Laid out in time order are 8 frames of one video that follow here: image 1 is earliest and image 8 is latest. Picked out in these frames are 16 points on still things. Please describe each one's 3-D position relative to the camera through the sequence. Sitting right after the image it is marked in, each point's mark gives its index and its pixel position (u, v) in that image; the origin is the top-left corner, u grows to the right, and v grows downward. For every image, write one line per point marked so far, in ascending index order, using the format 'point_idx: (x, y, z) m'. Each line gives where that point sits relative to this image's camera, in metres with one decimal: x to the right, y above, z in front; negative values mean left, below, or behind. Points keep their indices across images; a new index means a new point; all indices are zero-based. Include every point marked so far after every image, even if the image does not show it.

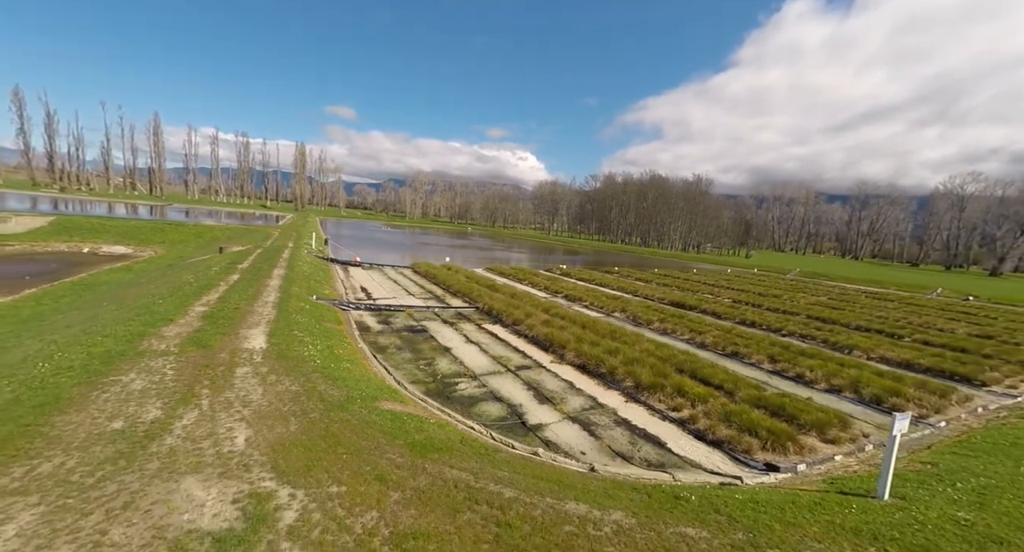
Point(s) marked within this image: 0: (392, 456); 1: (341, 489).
0: (-1.9, -3.0, +7.5) m
1: (-2.4, -2.9, +6.3) m
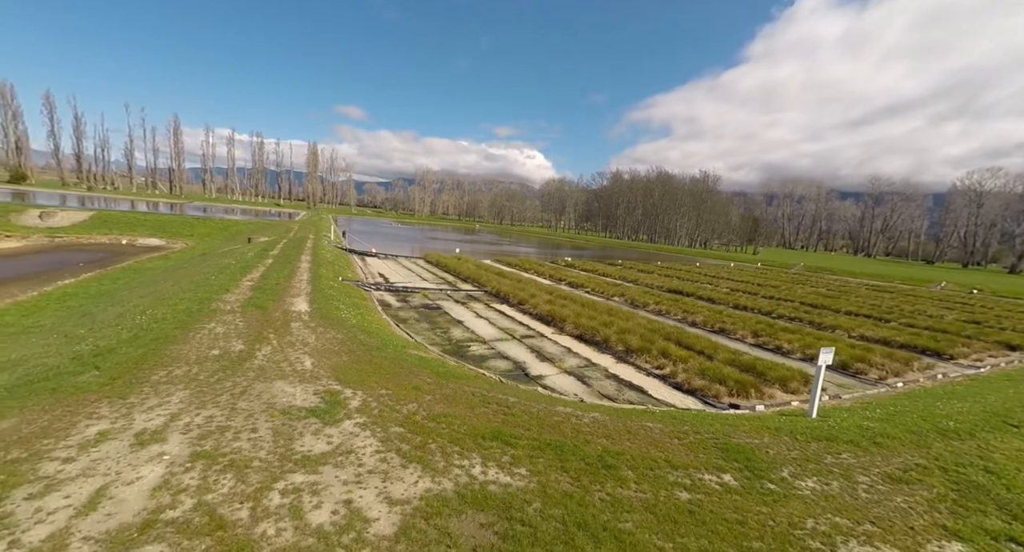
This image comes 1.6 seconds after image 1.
0: (-1.8, -2.2, +9.7) m
1: (-2.3, -2.1, +8.5) m
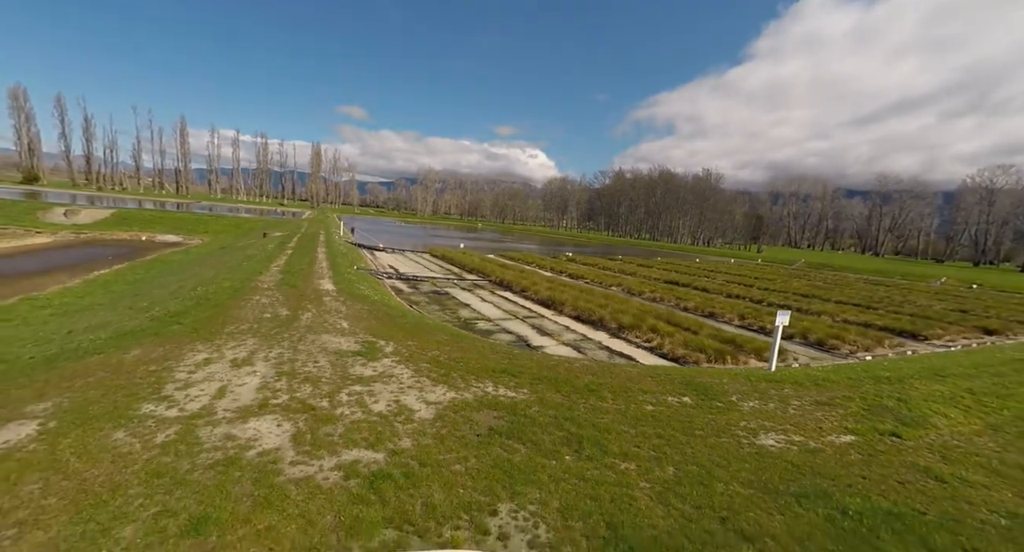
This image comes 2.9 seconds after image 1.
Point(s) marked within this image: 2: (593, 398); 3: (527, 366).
0: (-1.7, -1.5, +11.6) m
1: (-2.2, -1.5, +10.4) m
2: (+1.5, -2.1, +8.0) m
3: (+0.3, -1.8, +9.4) m
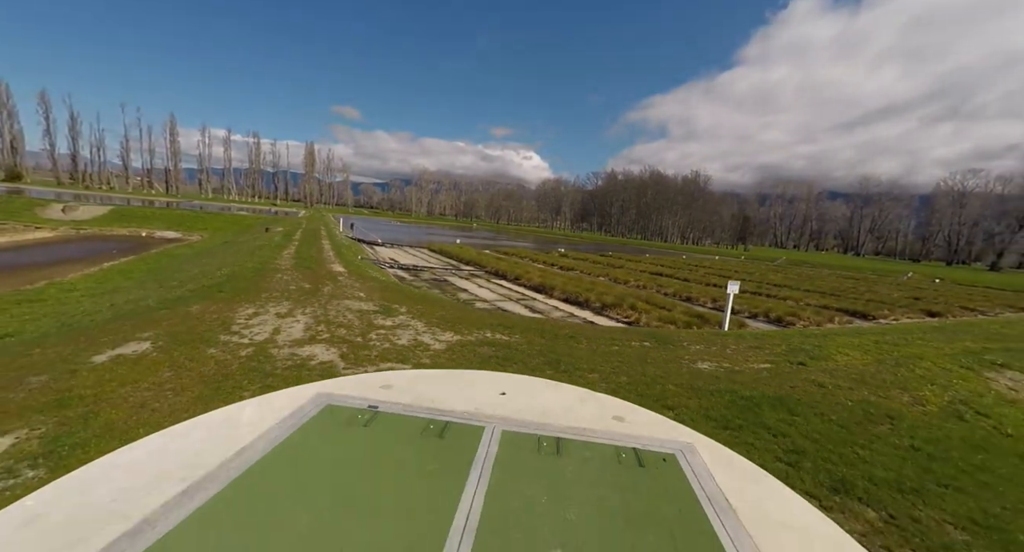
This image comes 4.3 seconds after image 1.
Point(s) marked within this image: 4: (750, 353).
0: (-2.0, -0.8, +13.4) m
1: (-2.5, -0.8, +12.3) m
2: (+1.3, -1.4, +9.9) m
3: (+0.1, -1.2, +11.3) m
4: (+5.2, -1.7, +9.9) m
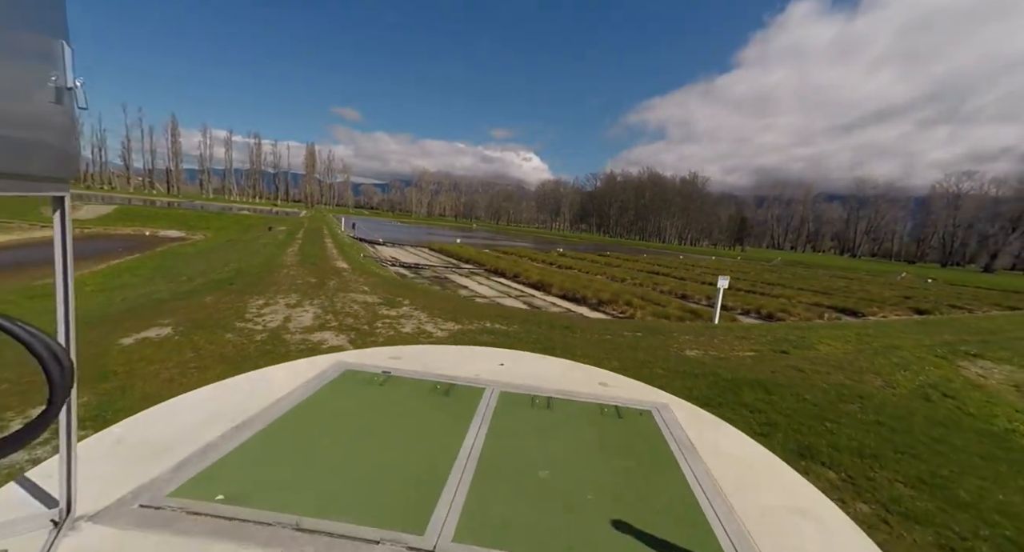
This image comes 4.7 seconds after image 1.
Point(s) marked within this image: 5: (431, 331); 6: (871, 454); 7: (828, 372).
0: (-2.0, -0.7, +13.9) m
1: (-2.5, -0.7, +12.7) m
2: (+1.3, -1.3, +10.4) m
3: (+0.1, -1.0, +11.8) m
4: (+5.2, -1.5, +10.4) m
5: (-1.7, -1.1, +9.2) m
6: (+4.1, -2.0, +5.1) m
7: (+5.7, -1.7, +8.2) m
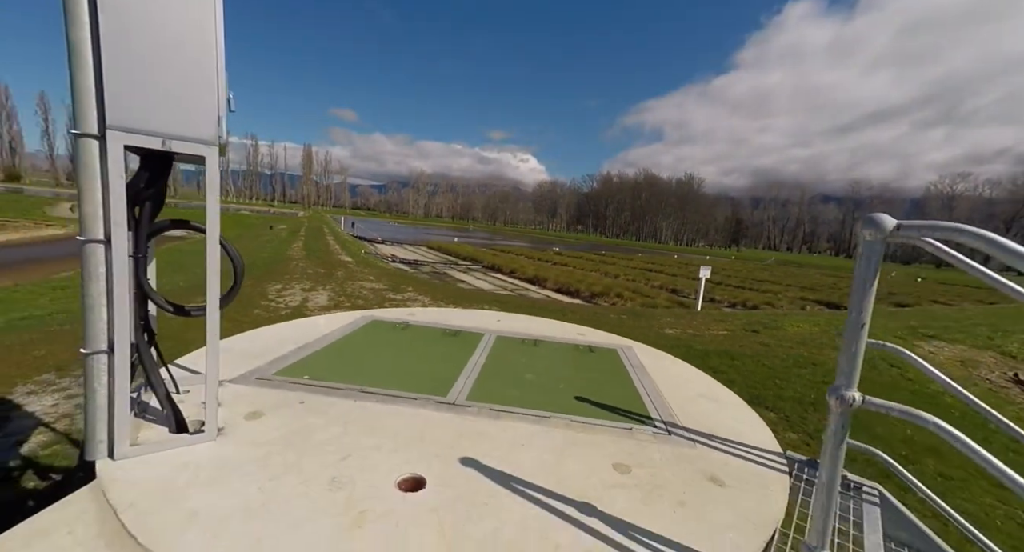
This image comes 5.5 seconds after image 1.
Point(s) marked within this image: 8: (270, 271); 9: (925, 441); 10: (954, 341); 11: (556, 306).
0: (-2.1, -0.4, +14.9) m
1: (-2.6, -0.4, +13.7) m
2: (+1.2, -1.0, +11.4) m
3: (0.0, -0.7, +12.8) m
4: (+5.1, -1.2, +11.4) m
5: (-1.7, -0.8, +10.1) m
6: (+4.0, -1.7, +6.1) m
7: (+5.7, -1.4, +9.2) m
8: (-7.7, +0.2, +14.3) m
9: (+4.7, -1.9, +5.1) m
10: (+11.0, -1.6, +11.1) m
11: (+1.2, -0.9, +12.5) m
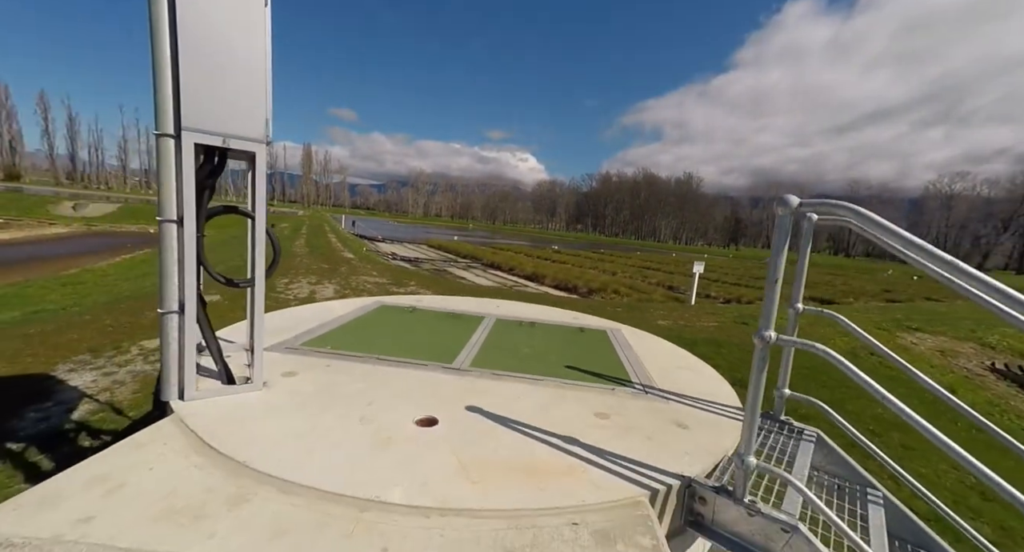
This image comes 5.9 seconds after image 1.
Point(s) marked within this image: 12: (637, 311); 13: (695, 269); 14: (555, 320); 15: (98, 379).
0: (-2.2, -0.3, +15.3) m
1: (-2.6, -0.2, +14.1) m
2: (+1.1, -0.8, +11.8) m
3: (0.0, -0.6, +13.2) m
4: (+5.1, -1.1, +11.8) m
5: (-1.8, -0.7, +10.5) m
6: (+4.0, -1.6, +6.6) m
7: (+5.6, -1.3, +9.6) m
8: (-7.7, +0.3, +14.7) m
9: (+4.7, -1.8, +5.6) m
10: (+11.0, -1.5, +11.6) m
11: (+1.2, -0.7, +13.0) m
12: (+3.4, -1.0, +12.1) m
13: (+6.1, +0.2, +14.9) m
14: (+0.5, -0.5, +5.3) m
15: (-4.3, -1.1, +4.6) m
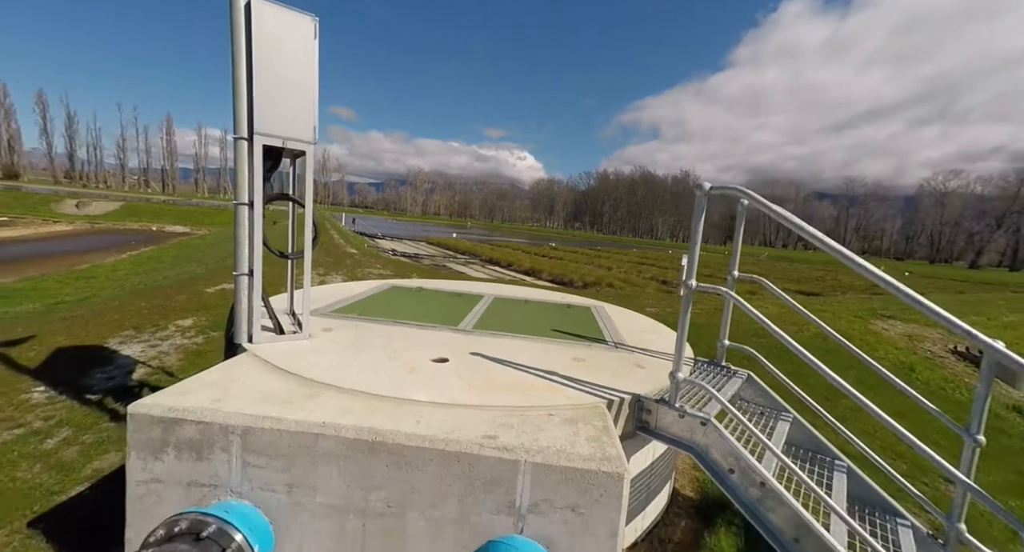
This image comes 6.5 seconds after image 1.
0: (-2.2, 0.0, +16.0) m
1: (-2.7, 0.0, +14.8) m
2: (+1.1, -0.6, +12.5) m
3: (-0.1, -0.3, +13.8) m
4: (+5.0, -0.8, +12.5) m
5: (-1.8, -0.5, +11.2) m
6: (+4.0, -1.4, +7.3) m
7: (+5.6, -1.1, +10.3) m
8: (-7.8, +0.5, +15.4) m
9: (+4.6, -1.5, +6.3) m
10: (+10.9, -1.2, +12.3) m
11: (+1.1, -0.5, +13.6) m
12: (+3.3, -0.7, +12.7) m
13: (+6.0, +0.5, +15.6) m
14: (+0.5, -0.3, +6.0) m
15: (-4.3, -0.9, +5.3) m
